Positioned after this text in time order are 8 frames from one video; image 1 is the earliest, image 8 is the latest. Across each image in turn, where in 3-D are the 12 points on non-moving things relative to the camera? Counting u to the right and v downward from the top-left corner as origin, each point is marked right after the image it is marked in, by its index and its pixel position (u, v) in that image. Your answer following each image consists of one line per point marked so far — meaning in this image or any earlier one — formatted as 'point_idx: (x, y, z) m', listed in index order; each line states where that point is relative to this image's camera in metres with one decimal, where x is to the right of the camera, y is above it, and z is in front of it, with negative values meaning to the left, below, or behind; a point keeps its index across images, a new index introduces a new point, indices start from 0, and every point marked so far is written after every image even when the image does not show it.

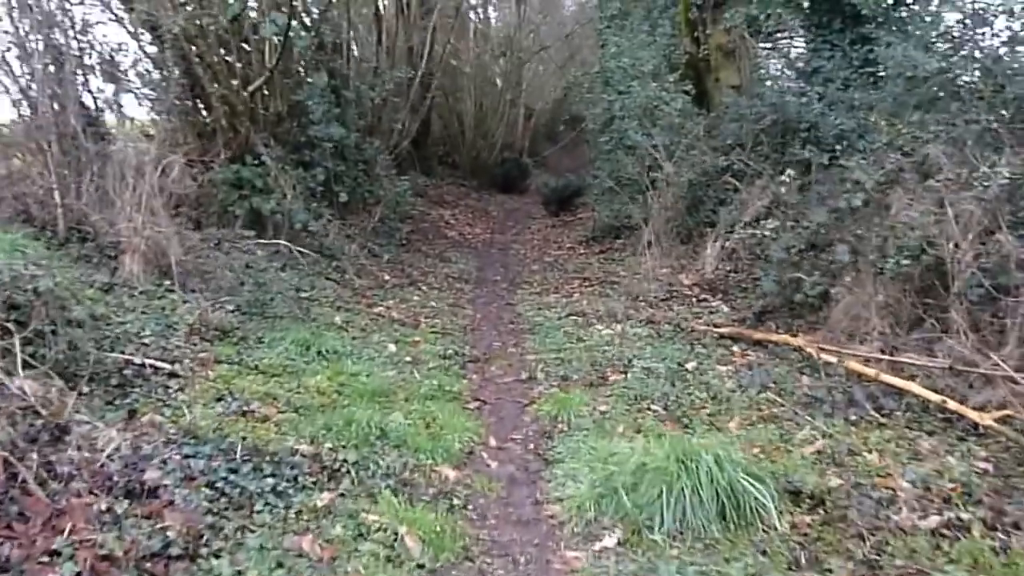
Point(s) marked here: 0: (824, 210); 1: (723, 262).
0: (+2.4, +0.6, +5.9) m
1: (+2.3, +0.3, +8.4) m
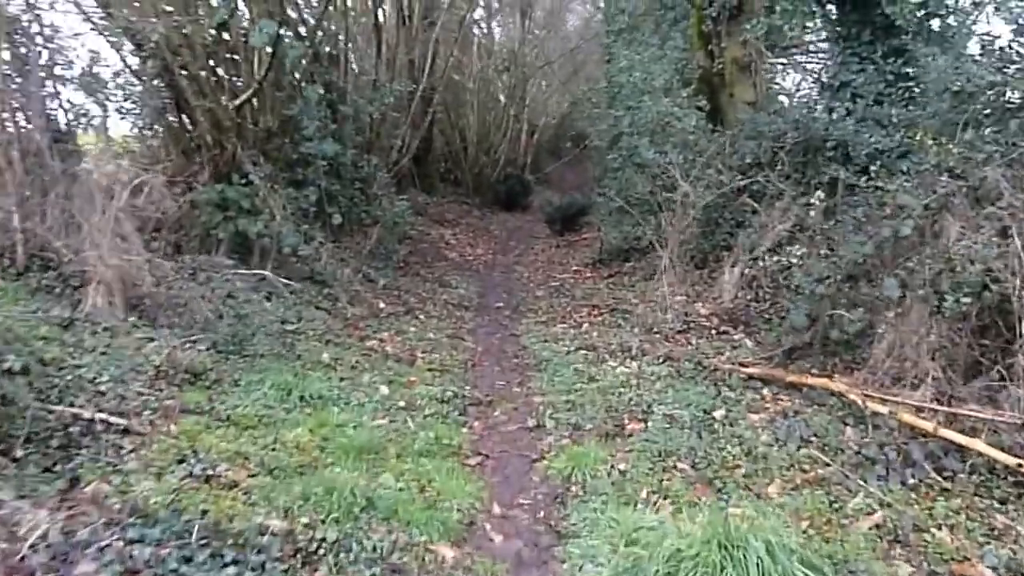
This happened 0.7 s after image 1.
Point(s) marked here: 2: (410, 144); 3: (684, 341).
0: (+2.5, +0.3, +5.4) m
1: (+2.3, 0.0, +7.9) m
2: (-1.8, +2.6, +14.4) m
3: (+1.5, -0.5, +6.7) m
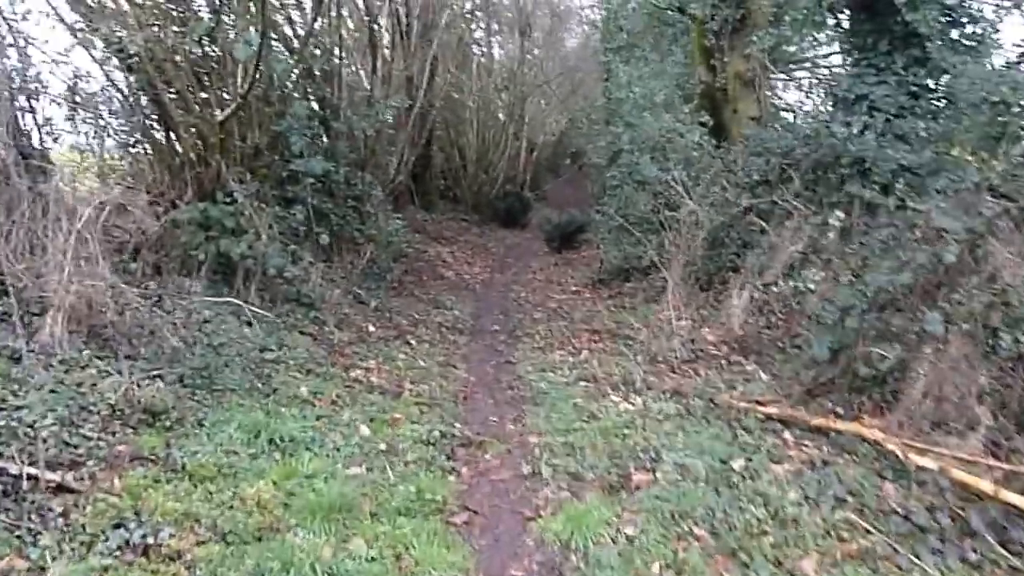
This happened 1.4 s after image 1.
0: (+2.4, +0.1, +4.9) m
1: (+2.3, -0.3, +7.4) m
2: (-1.9, +2.3, +14.0) m
3: (+1.5, -0.7, +6.2) m
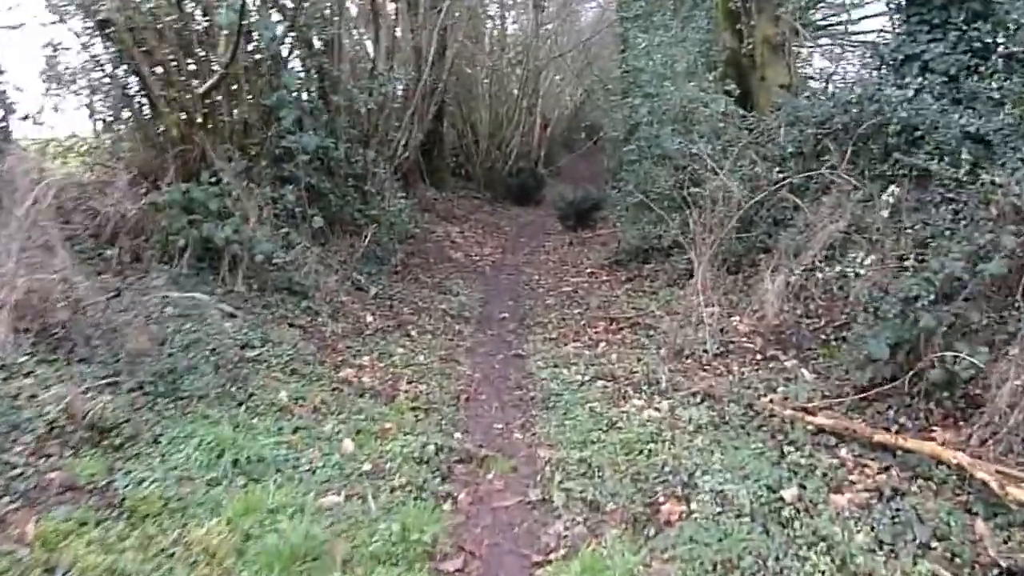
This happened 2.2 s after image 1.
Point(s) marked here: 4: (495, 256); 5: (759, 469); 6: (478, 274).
0: (+2.4, +0.2, +4.1) m
1: (+2.4, -0.1, +6.7) m
2: (-1.7, +2.6, +13.3) m
3: (+1.6, -0.6, +5.5) m
4: (-0.3, +0.5, +12.3) m
5: (+1.2, -0.9, +3.7) m
6: (-0.5, +0.2, +10.6) m
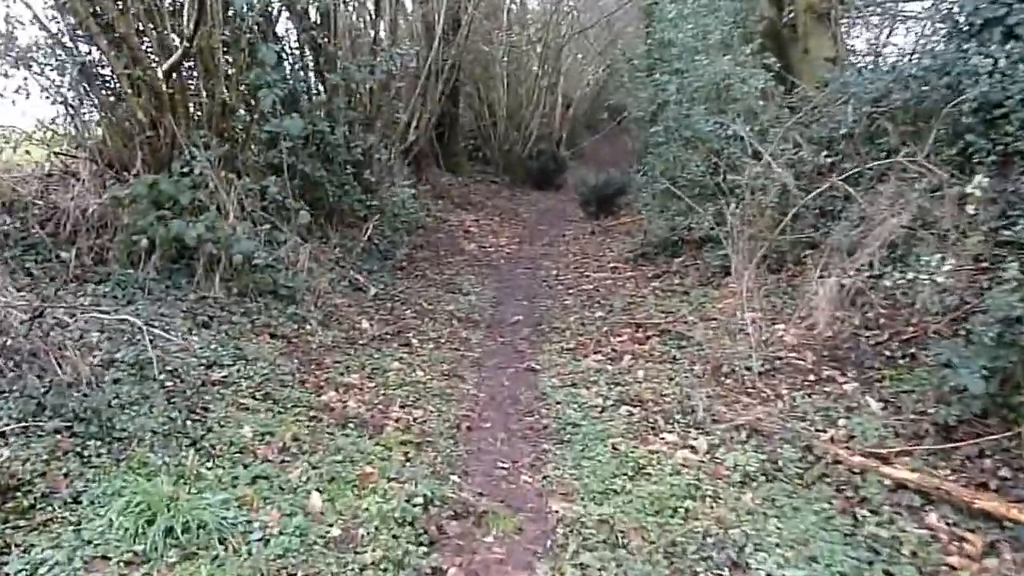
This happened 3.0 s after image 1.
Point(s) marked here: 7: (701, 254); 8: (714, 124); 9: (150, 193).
0: (+2.5, +0.1, +3.2) m
1: (+2.5, -0.2, +5.8) m
2: (-1.4, +2.7, +12.4) m
3: (+1.6, -0.7, +4.7) m
4: (0.0, +0.6, +11.4) m
5: (+1.2, -1.0, +2.9) m
6: (-0.2, +0.3, +9.8) m
7: (+2.2, +0.4, +9.0) m
8: (+2.2, +1.8, +8.3) m
9: (-2.8, +0.7, +6.0) m
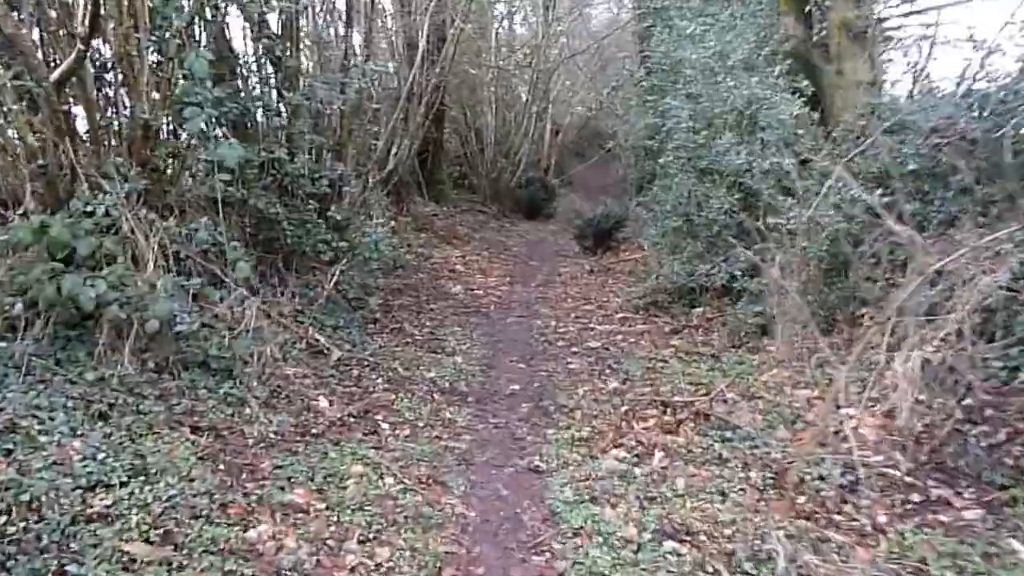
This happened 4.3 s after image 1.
0: (+2.5, -0.3, +2.0) m
1: (+2.5, -0.6, +4.5) m
2: (-1.5, +2.0, +11.2) m
3: (+1.6, -1.1, +3.4) m
4: (-0.1, 0.0, +10.2) m
5: (+1.2, -1.3, +1.6) m
6: (-0.3, -0.3, +8.5) m
7: (+2.1, -0.2, +7.7) m
8: (+2.1, +1.2, +7.1) m
9: (-2.8, +0.3, +4.6) m
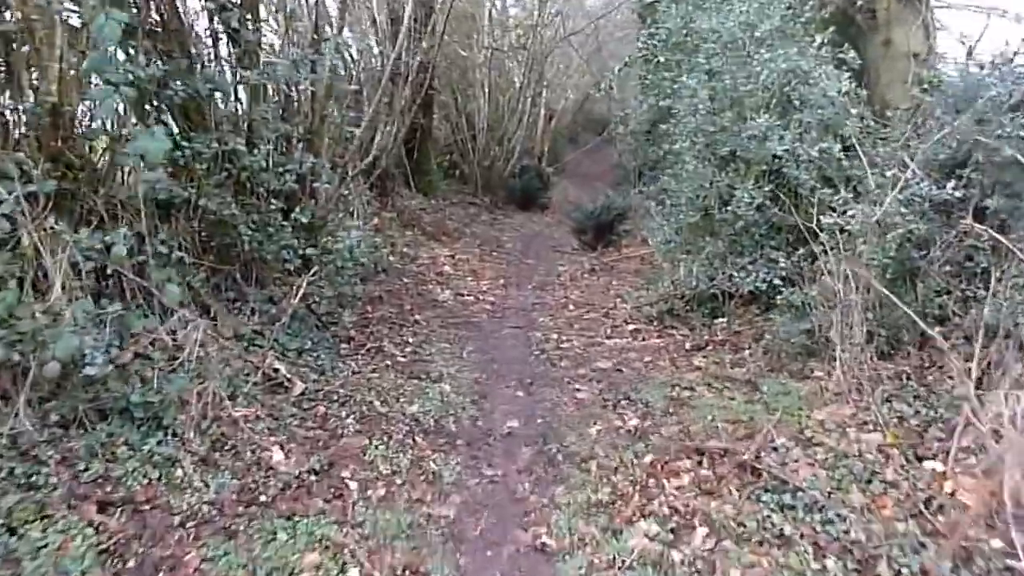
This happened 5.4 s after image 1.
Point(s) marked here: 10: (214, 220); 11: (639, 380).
0: (+2.5, -0.4, +1.0) m
1: (+2.5, -0.7, +3.6) m
2: (-1.6, +2.0, +10.2) m
3: (+1.6, -1.2, +2.4) m
4: (-0.2, -0.1, +9.2) m
5: (+1.3, -1.5, +0.6) m
6: (-0.4, -0.4, +7.5) m
7: (+2.1, -0.2, +6.7) m
8: (+2.1, +1.2, +6.1) m
9: (-2.8, +0.1, +3.6) m
10: (-2.1, +0.4, +5.4) m
11: (+0.9, -0.7, +5.6) m
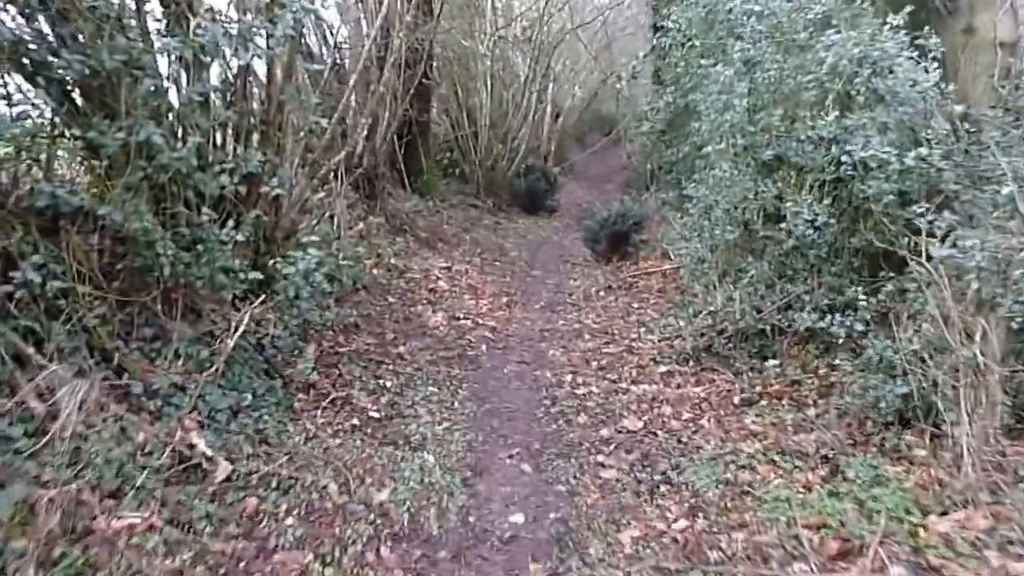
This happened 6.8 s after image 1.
0: (+2.5, -0.7, -0.3) m
1: (+2.5, -1.0, +2.2) m
2: (-1.5, +1.8, +8.8) m
3: (+1.6, -1.5, +1.1) m
4: (-0.1, -0.3, +7.8) m
5: (+1.3, -1.8, -0.7) m
6: (-0.3, -0.6, +6.2) m
7: (+2.1, -0.5, +5.4) m
8: (+2.2, +0.9, +4.8) m
9: (-2.8, -0.1, +2.3) m
10: (-2.1, +0.2, +4.0) m
11: (+0.9, -1.0, +4.2) m
